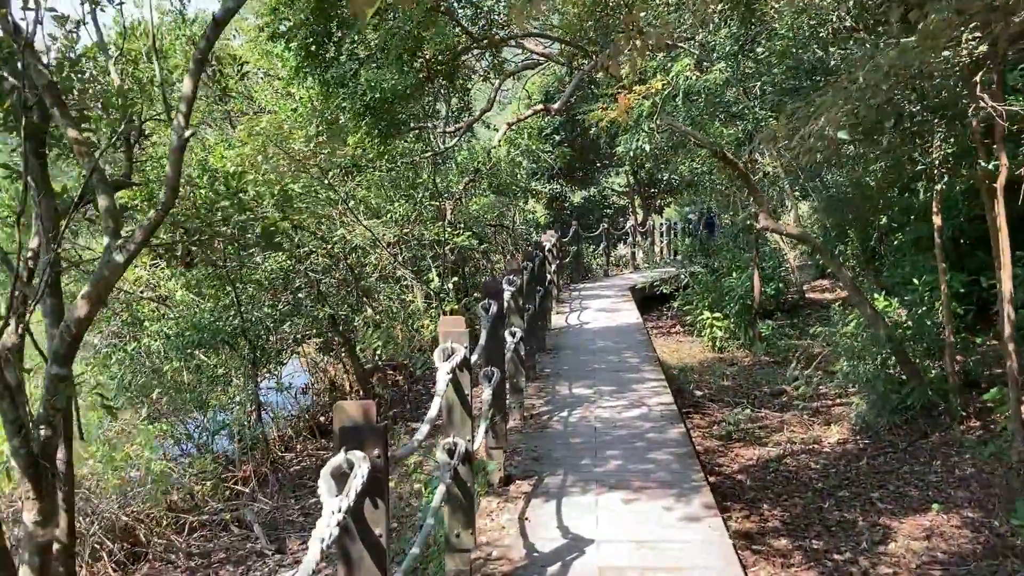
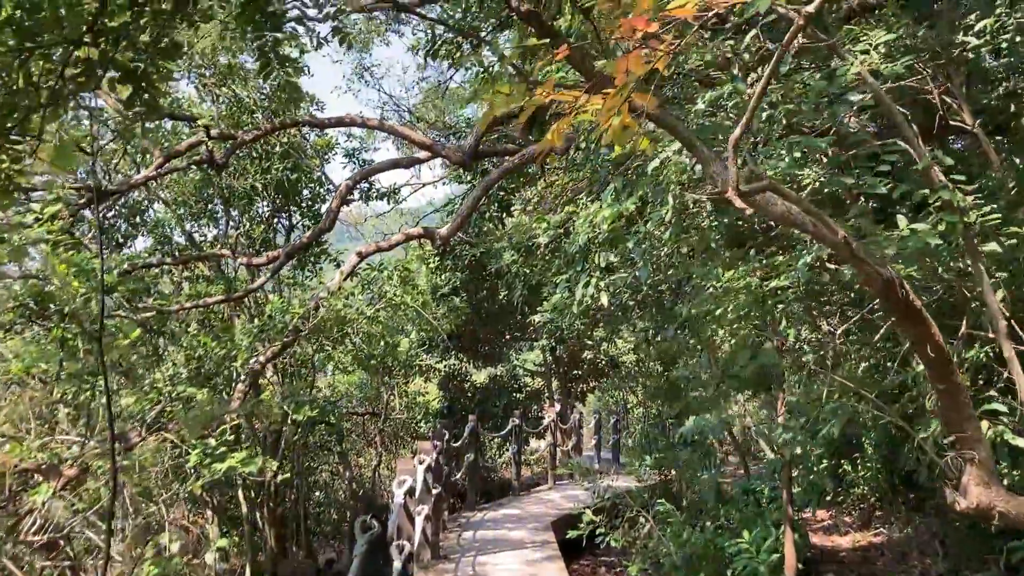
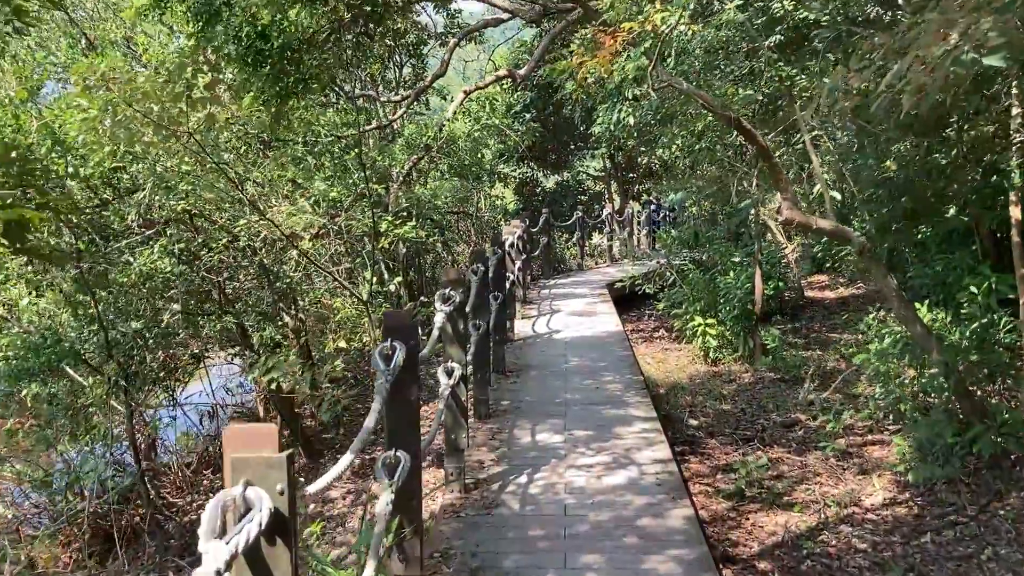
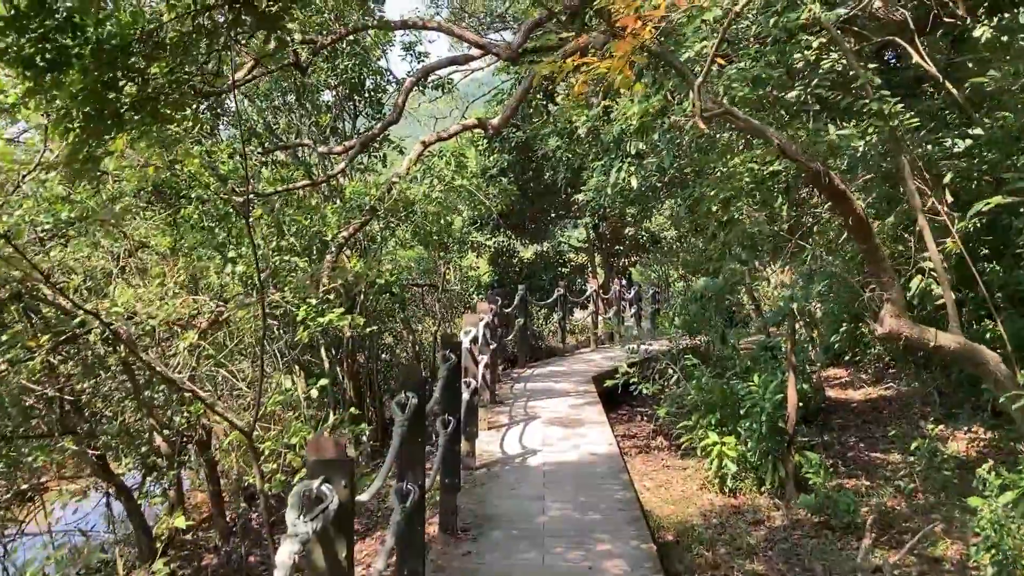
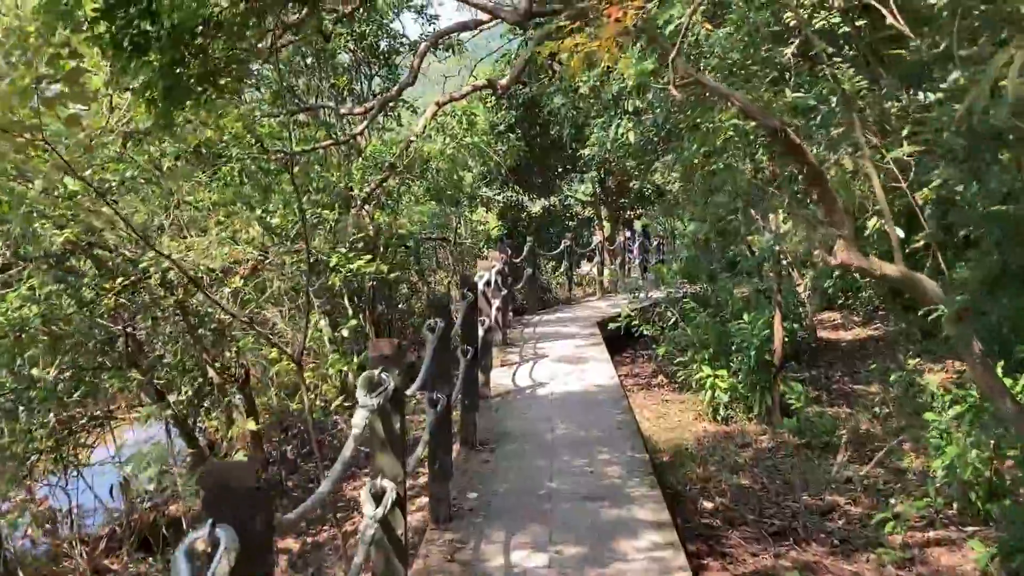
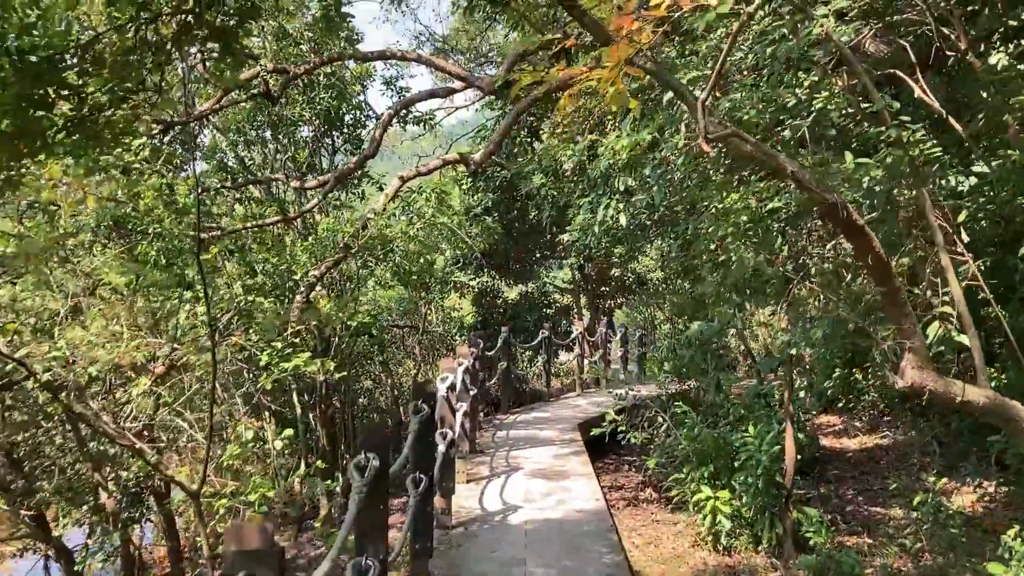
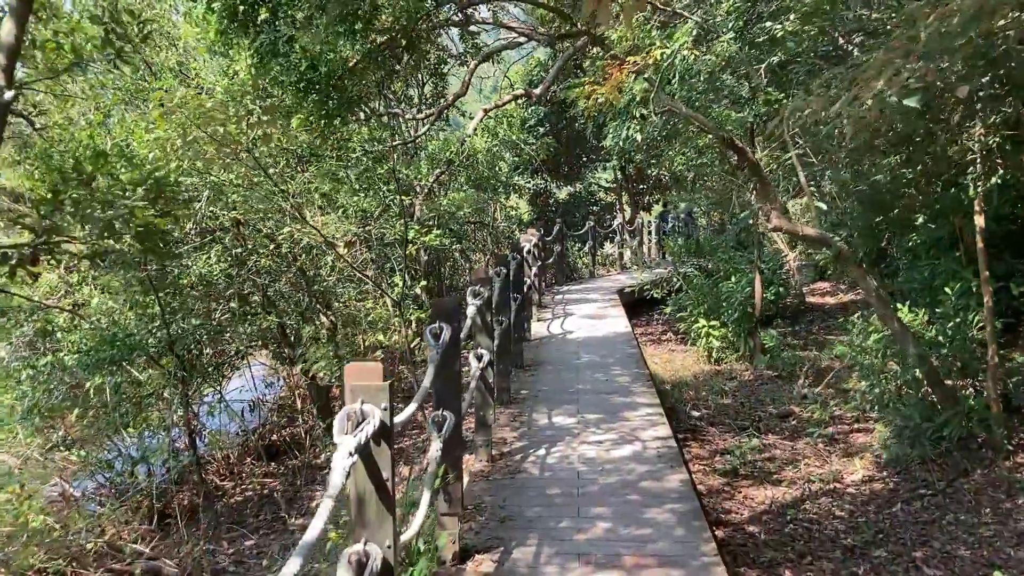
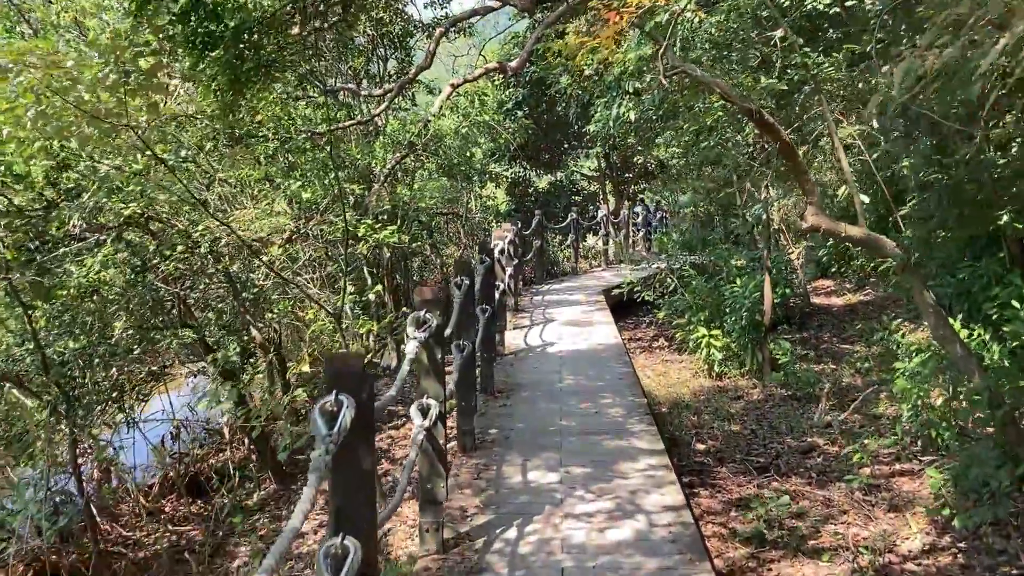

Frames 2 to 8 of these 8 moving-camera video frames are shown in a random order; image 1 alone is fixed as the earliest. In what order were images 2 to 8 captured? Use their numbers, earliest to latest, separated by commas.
7, 3, 8, 5, 4, 6, 2
